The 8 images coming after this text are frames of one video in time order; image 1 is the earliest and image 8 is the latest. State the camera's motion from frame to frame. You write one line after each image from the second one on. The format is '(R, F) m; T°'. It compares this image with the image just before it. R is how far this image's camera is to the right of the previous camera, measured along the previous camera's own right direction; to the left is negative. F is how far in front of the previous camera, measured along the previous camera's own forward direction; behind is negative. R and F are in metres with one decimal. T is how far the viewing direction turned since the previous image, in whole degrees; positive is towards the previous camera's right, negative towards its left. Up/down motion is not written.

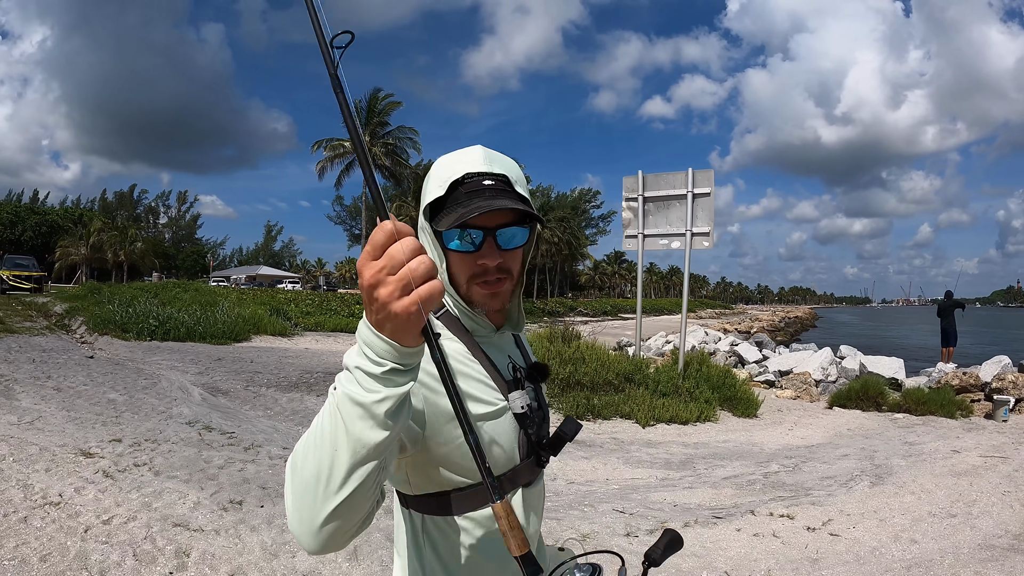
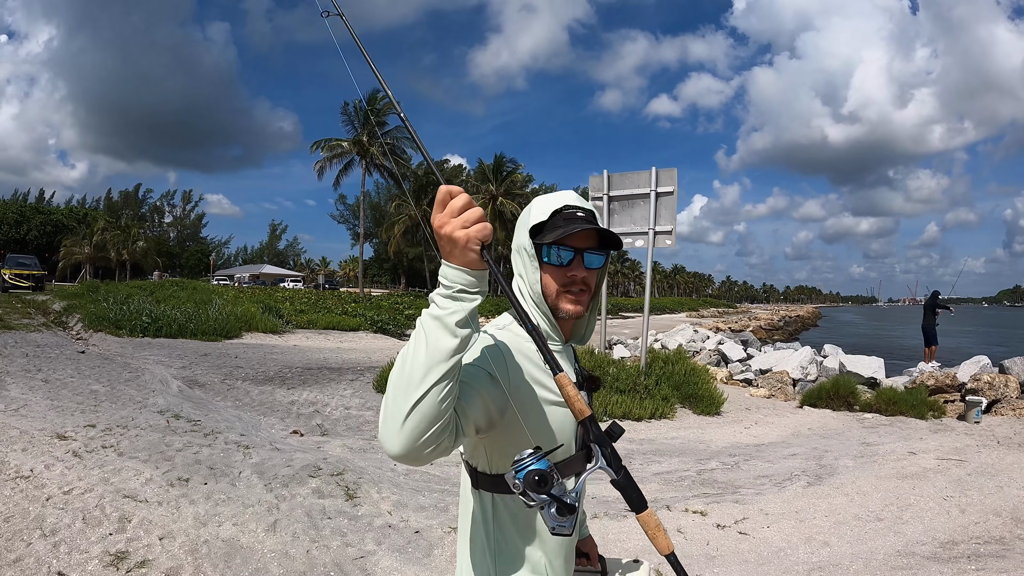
(+0.5, 0.0) m; 0°
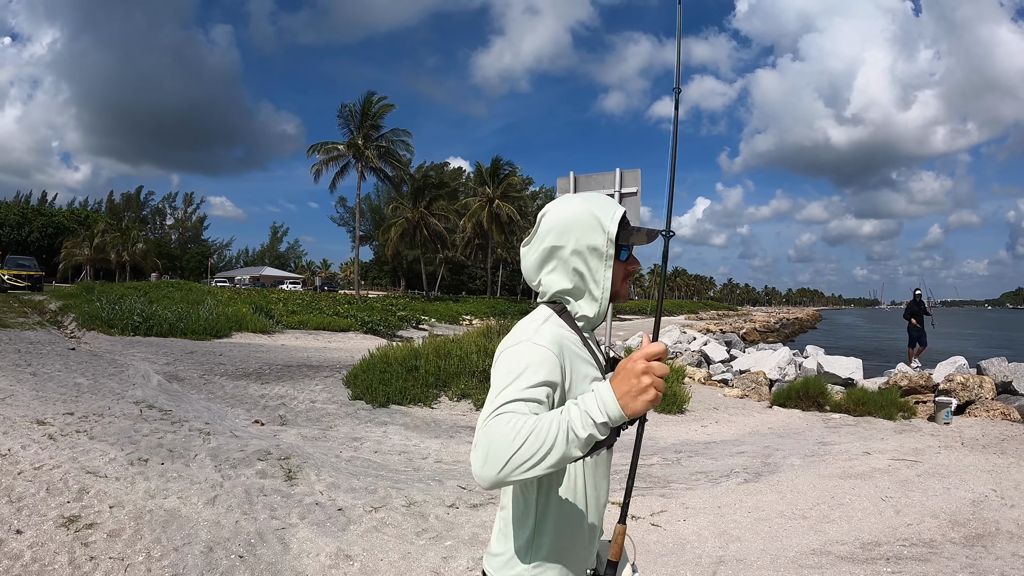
(+0.5, +0.1) m; 0°
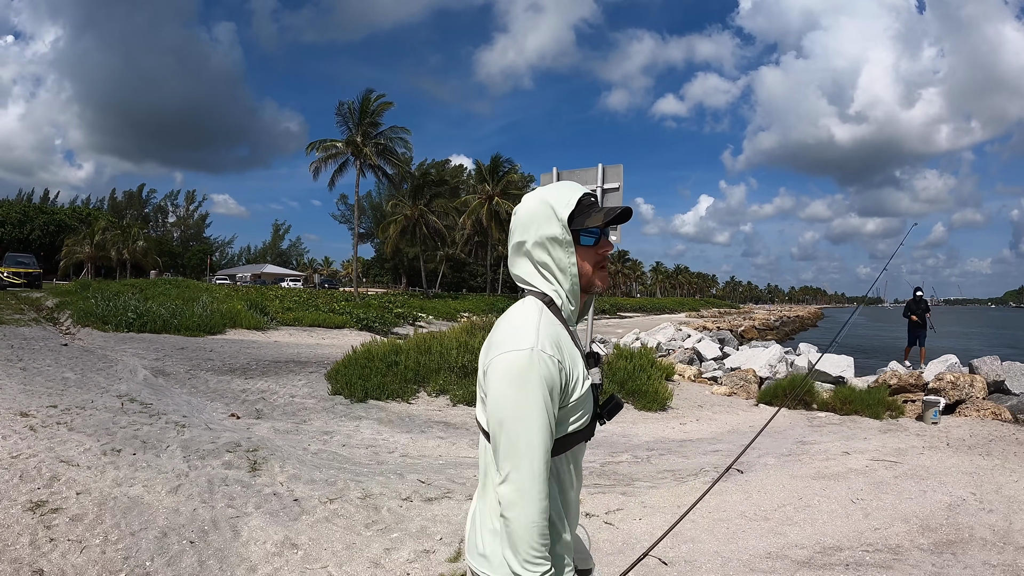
(+0.3, +0.1) m; 0°
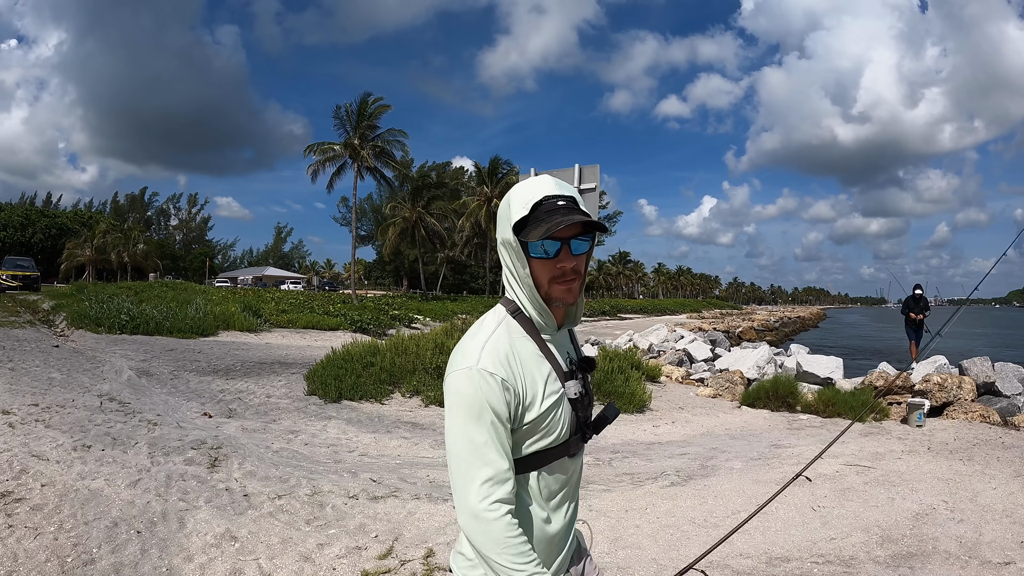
(+0.3, +0.1) m; 0°
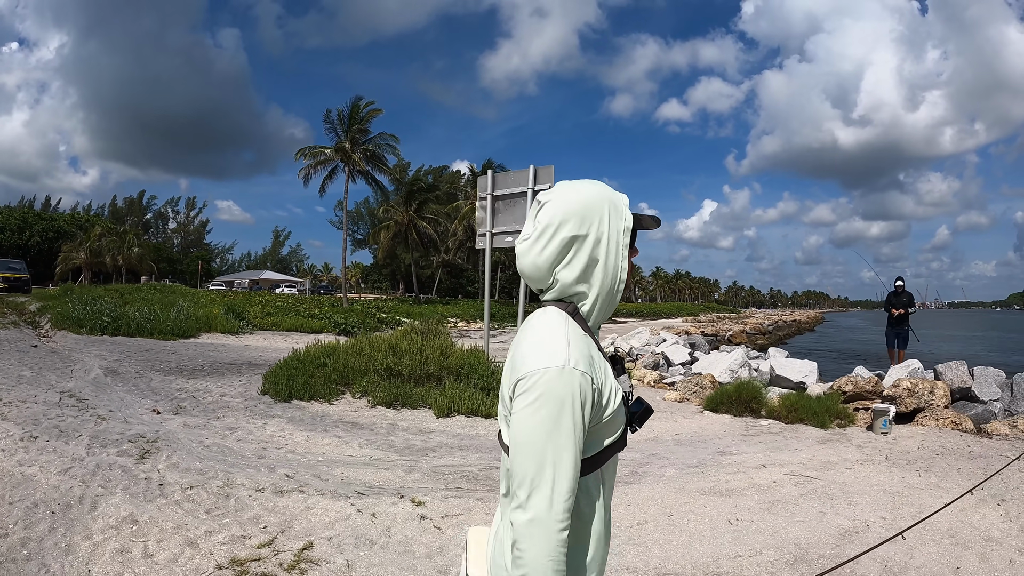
(+0.6, +0.3) m; 0°
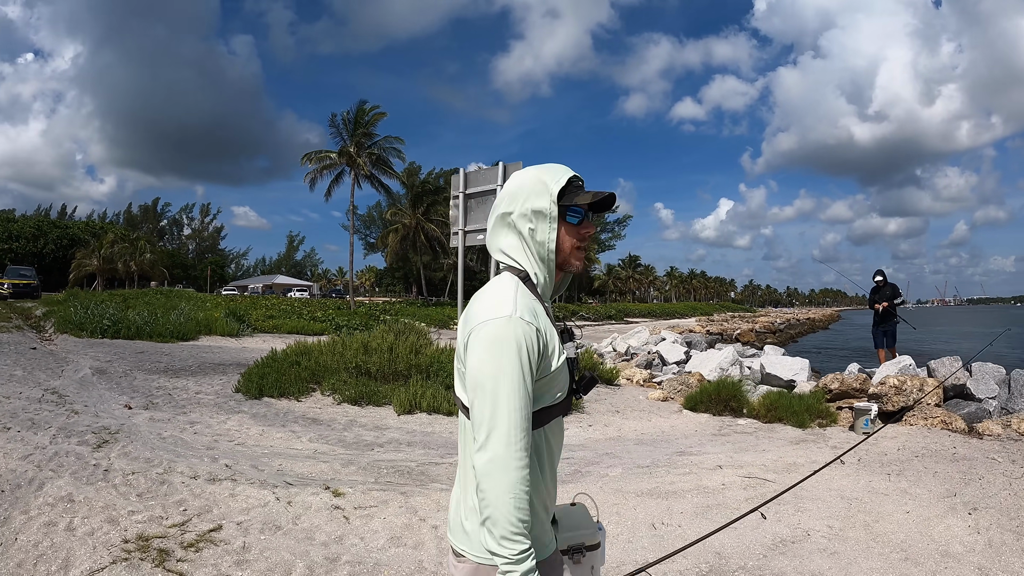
(+0.5, +0.2) m; -1°
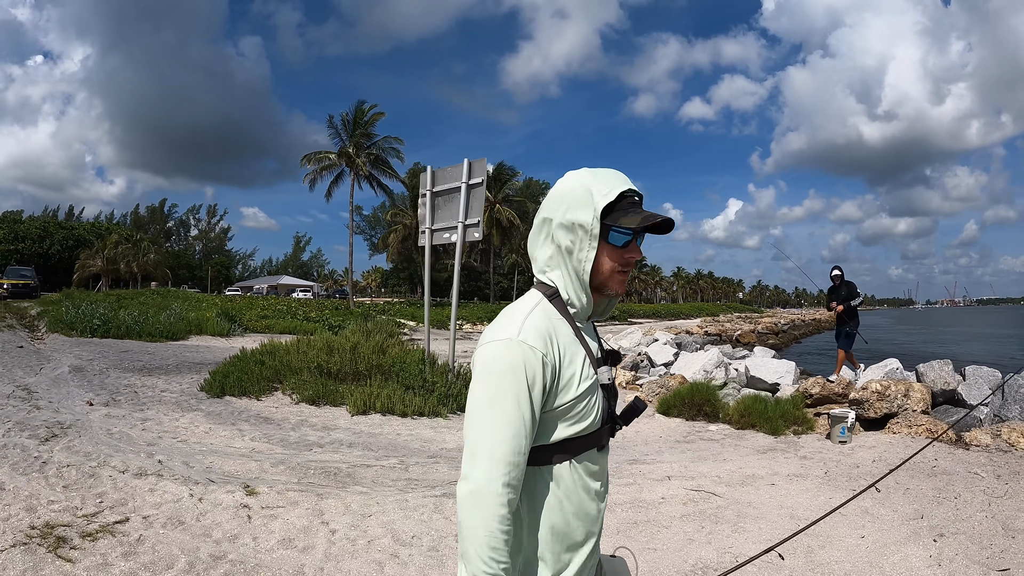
(+0.5, +0.3) m; -1°
